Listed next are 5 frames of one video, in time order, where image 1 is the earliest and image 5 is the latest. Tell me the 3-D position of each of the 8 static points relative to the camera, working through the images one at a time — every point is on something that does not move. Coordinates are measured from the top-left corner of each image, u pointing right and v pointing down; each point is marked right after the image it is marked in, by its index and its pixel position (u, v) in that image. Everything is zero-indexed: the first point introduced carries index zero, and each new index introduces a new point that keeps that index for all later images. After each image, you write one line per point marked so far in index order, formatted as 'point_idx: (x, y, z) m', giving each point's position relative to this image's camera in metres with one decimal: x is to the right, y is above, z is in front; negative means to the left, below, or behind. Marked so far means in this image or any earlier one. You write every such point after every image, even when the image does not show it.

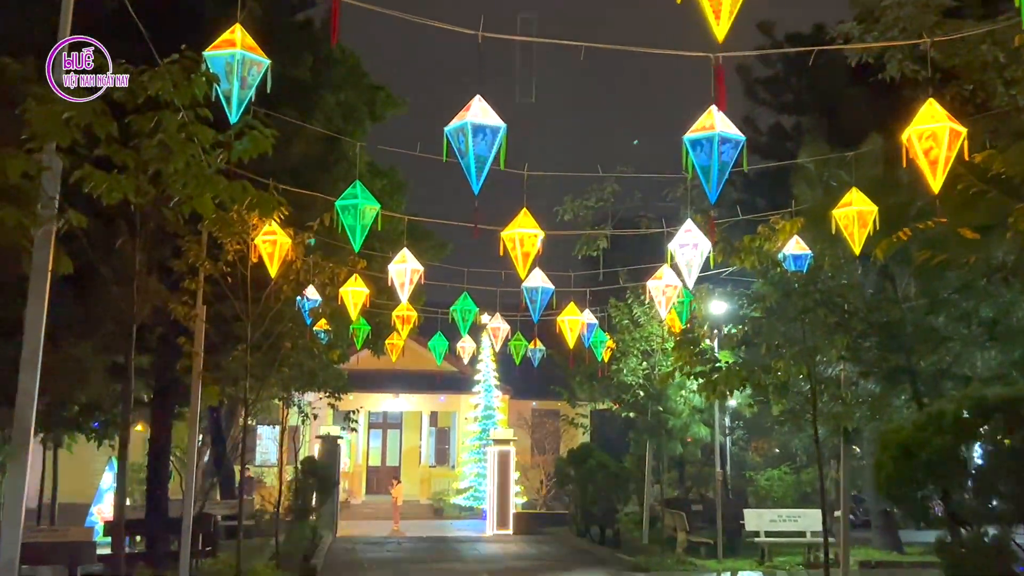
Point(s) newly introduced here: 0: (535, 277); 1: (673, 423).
0: (+0.3, +0.1, +11.5) m
1: (+3.0, -2.5, +18.3) m
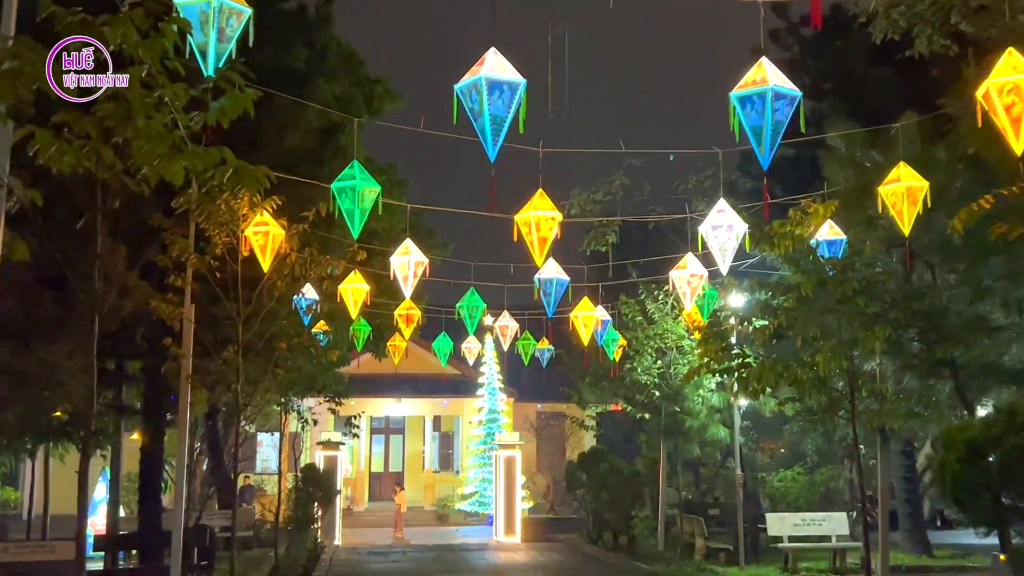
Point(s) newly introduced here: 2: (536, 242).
0: (+0.4, +0.2, +10.6) m
1: (+3.2, -2.4, +17.4) m
2: (+0.2, +0.4, +8.4) m
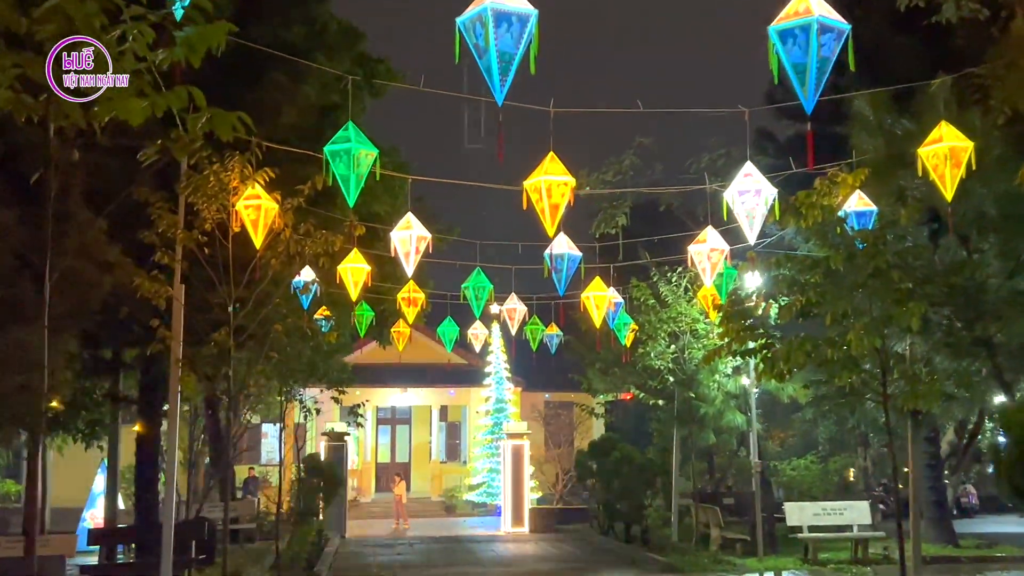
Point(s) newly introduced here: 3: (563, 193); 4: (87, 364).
0: (+0.5, +0.5, +10.0) m
1: (+3.3, -2.1, +16.8) m
2: (+0.3, +0.6, +7.8) m
3: (+0.4, +0.7, +7.6) m
4: (-6.9, -1.2, +16.0) m
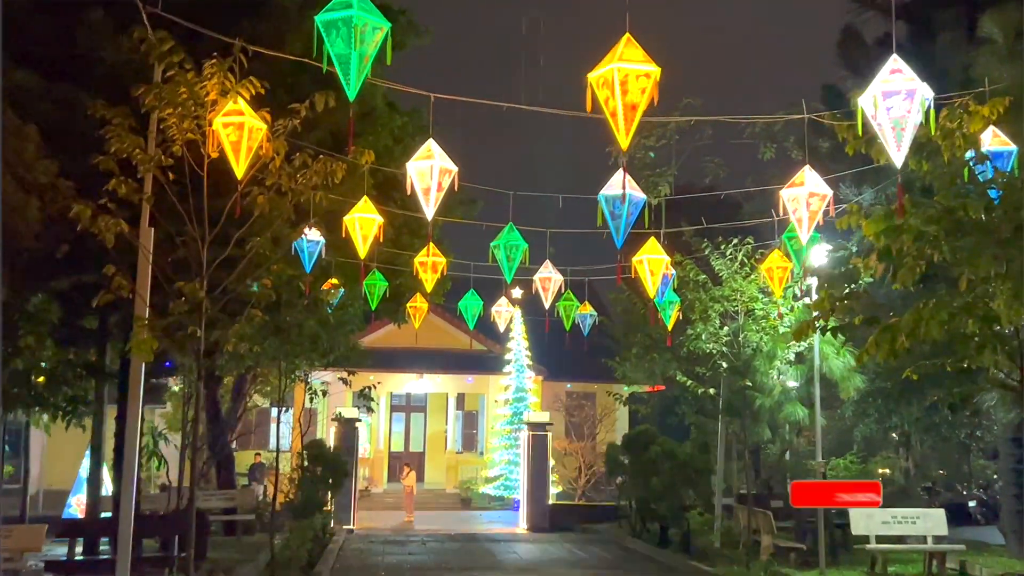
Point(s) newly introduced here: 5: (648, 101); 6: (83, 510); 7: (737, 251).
0: (+0.9, +0.9, +8.0) m
1: (+3.8, -1.7, +14.7) m
2: (+0.6, +1.0, +5.8) m
3: (+0.7, +1.1, +5.6) m
4: (-6.5, -0.6, +14.1) m
5: (+0.8, +1.1, +5.8) m
6: (-8.0, -4.2, +18.3) m
7: (+3.5, +0.6, +15.1) m
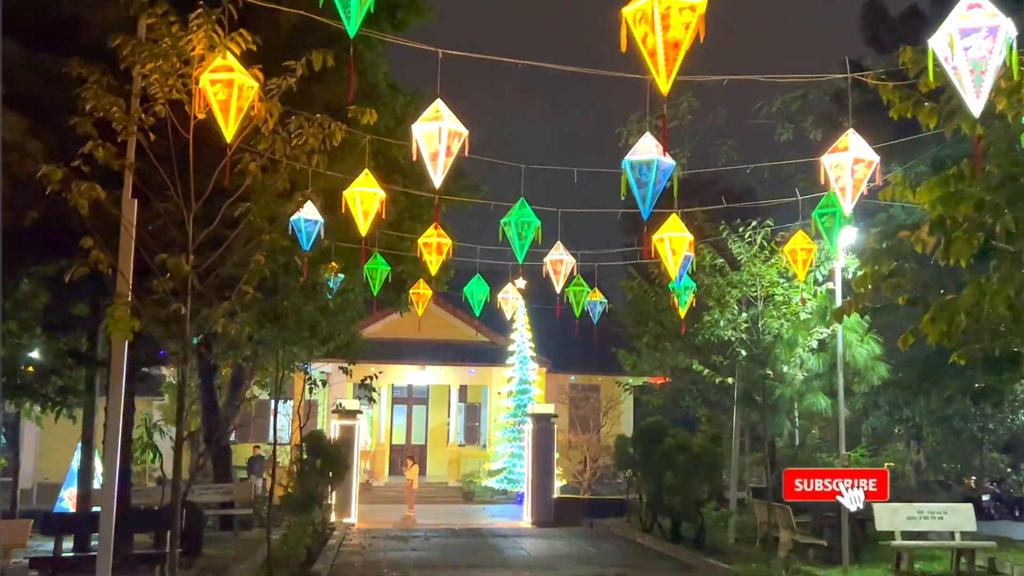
0: (+1.0, +1.0, +7.3) m
1: (+3.9, -1.5, +14.1) m
2: (+0.7, +1.2, +5.1) m
3: (+0.9, +1.3, +4.9) m
4: (-6.4, -0.4, +13.4) m
5: (+0.9, +1.3, +5.1) m
6: (-7.9, -3.9, +17.7) m
7: (+3.6, +0.8, +14.4) m
